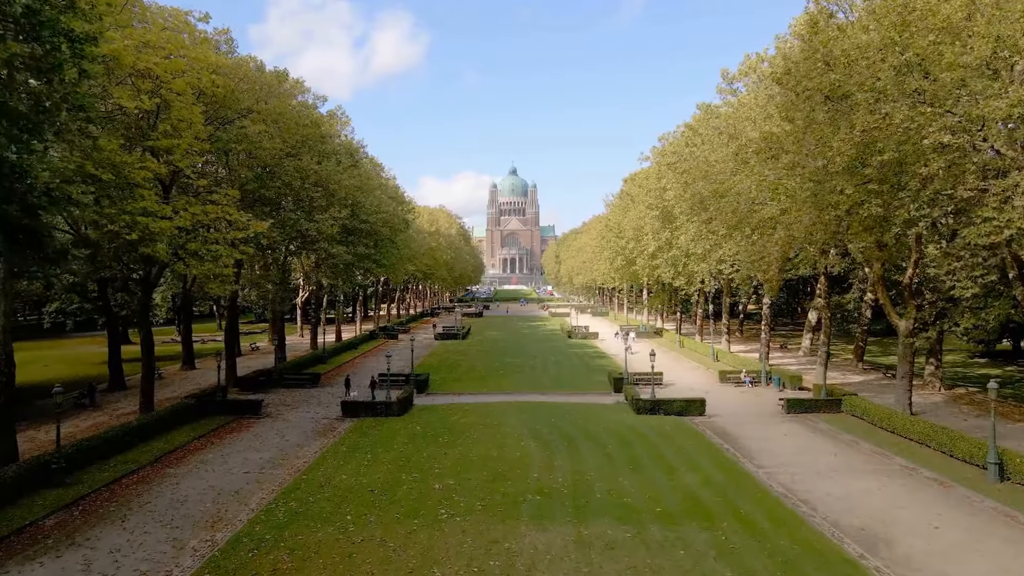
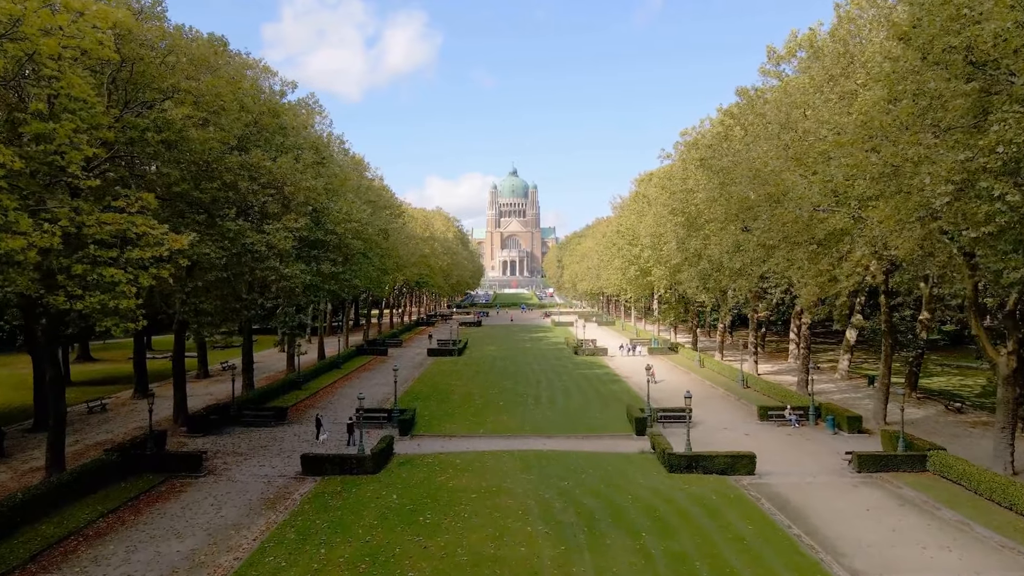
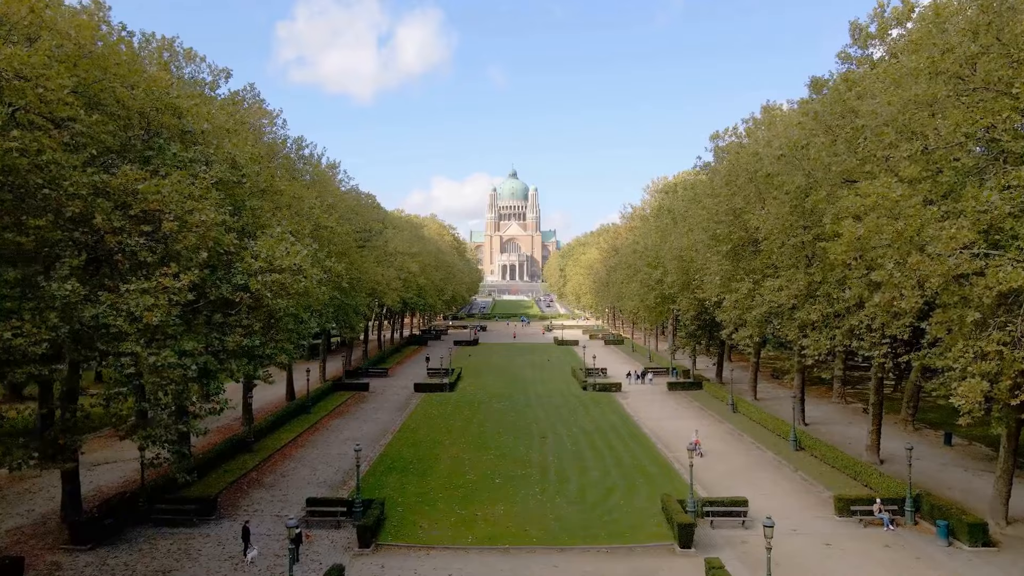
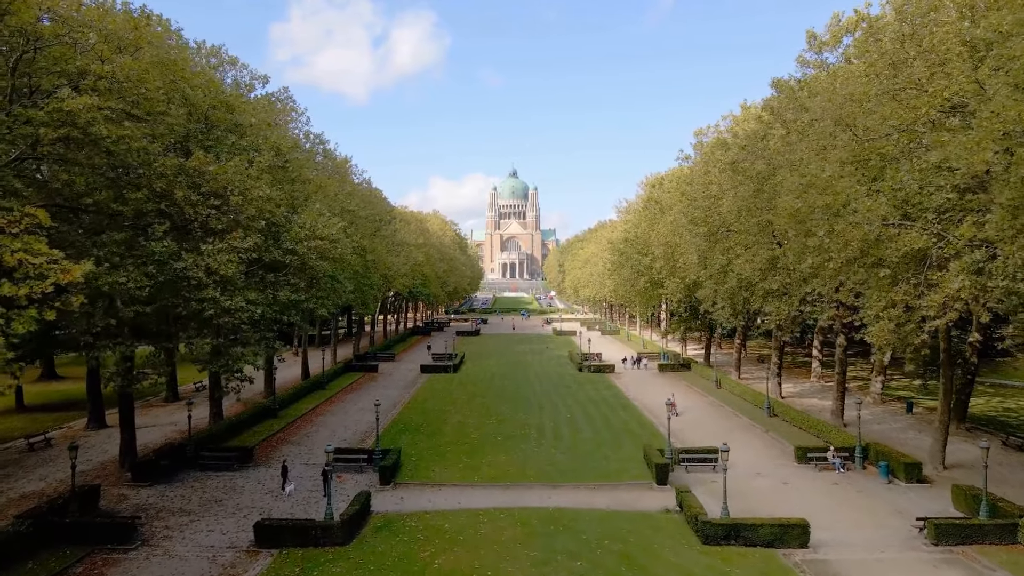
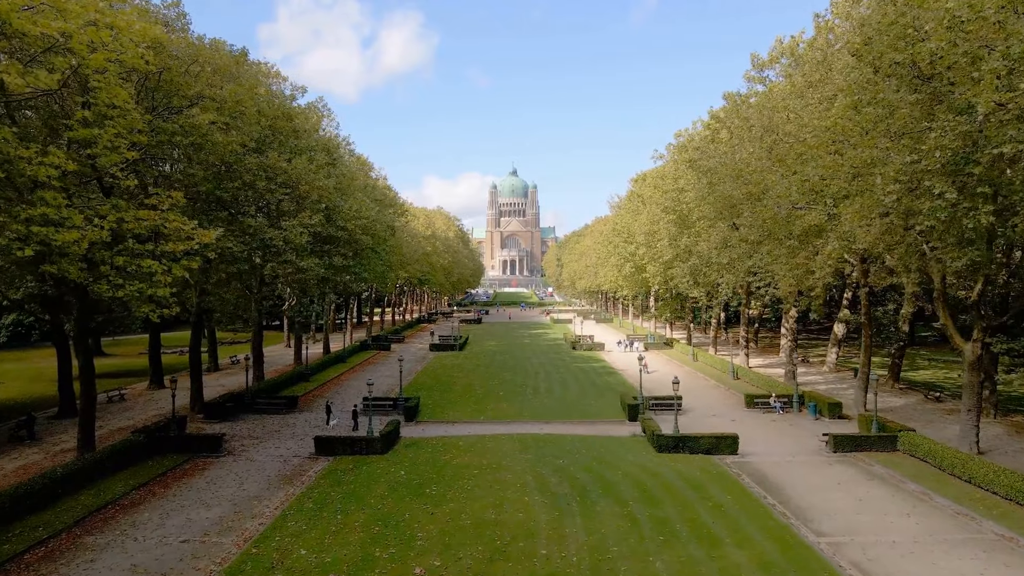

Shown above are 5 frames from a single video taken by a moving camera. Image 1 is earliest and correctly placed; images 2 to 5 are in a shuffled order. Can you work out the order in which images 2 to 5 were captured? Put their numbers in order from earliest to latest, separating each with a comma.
5, 2, 4, 3
